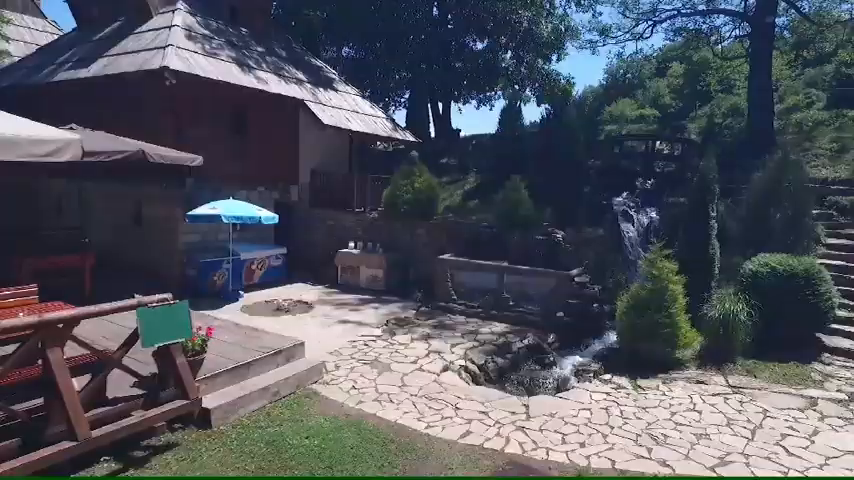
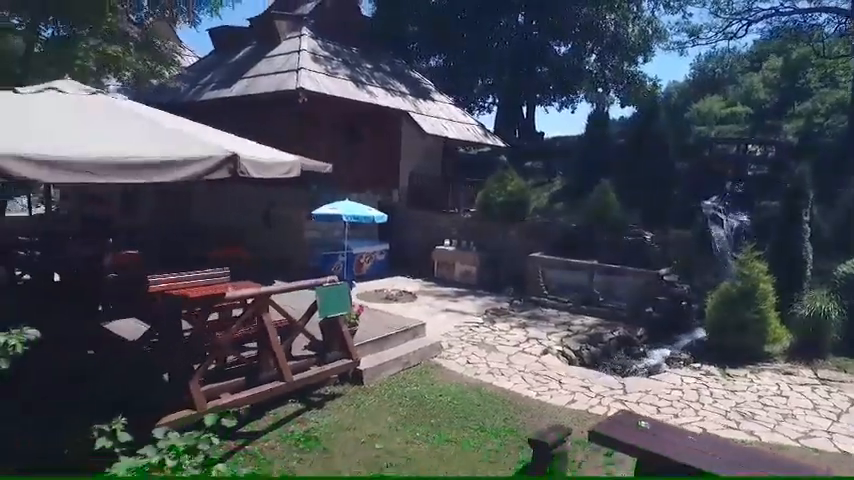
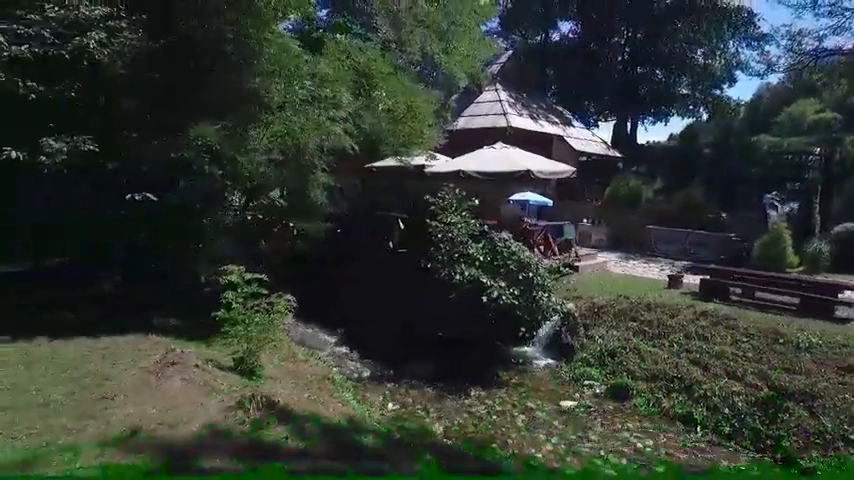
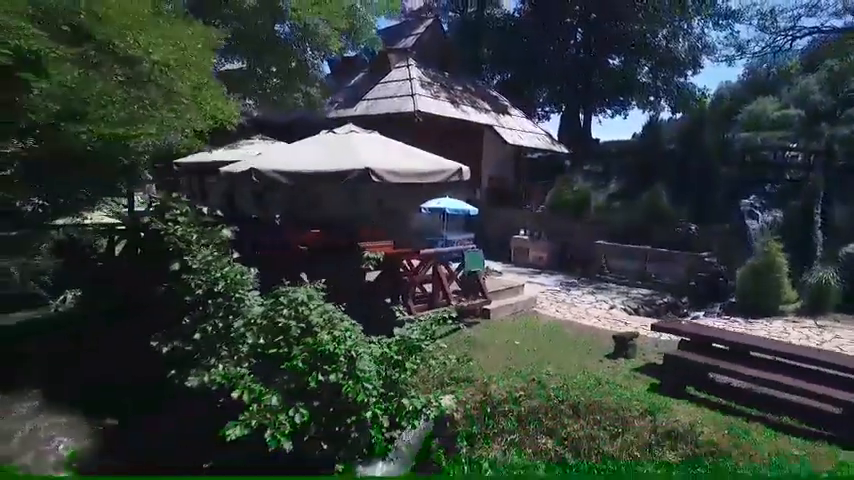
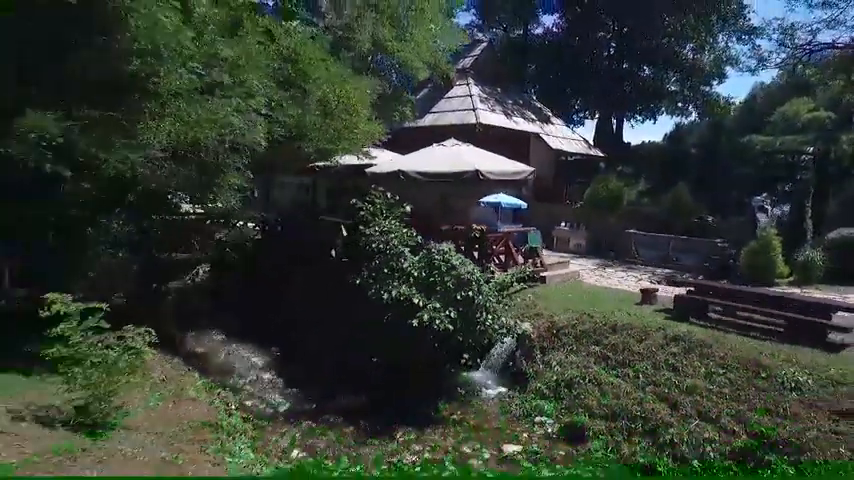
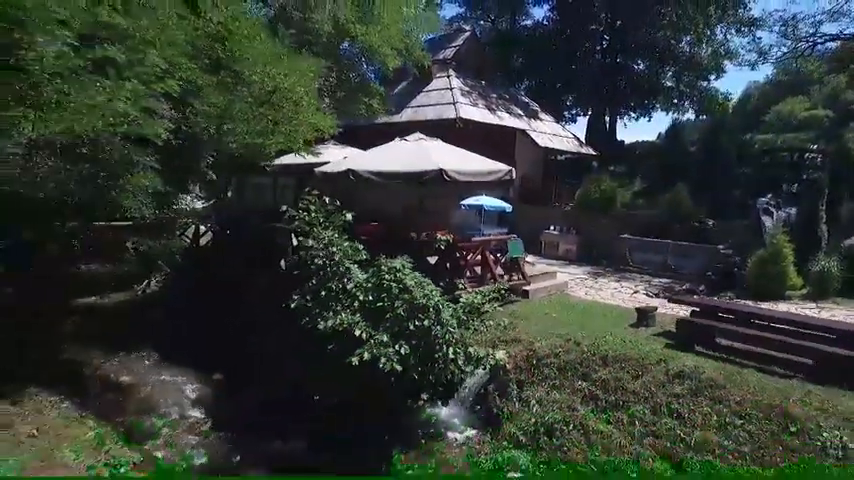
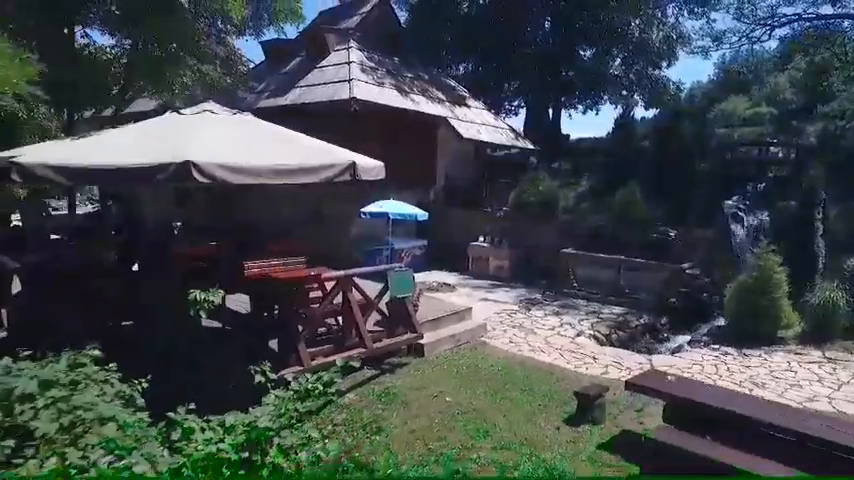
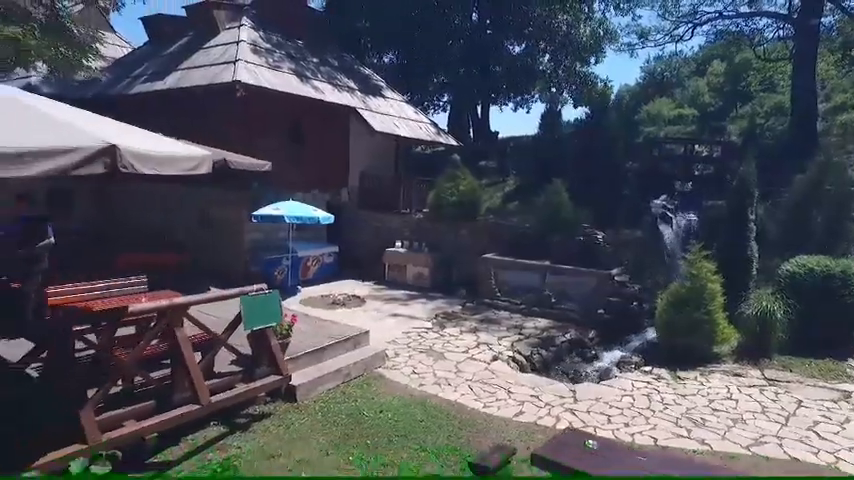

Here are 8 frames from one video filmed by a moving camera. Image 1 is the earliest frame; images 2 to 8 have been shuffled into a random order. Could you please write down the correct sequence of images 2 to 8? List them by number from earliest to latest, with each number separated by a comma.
8, 2, 7, 4, 6, 5, 3
